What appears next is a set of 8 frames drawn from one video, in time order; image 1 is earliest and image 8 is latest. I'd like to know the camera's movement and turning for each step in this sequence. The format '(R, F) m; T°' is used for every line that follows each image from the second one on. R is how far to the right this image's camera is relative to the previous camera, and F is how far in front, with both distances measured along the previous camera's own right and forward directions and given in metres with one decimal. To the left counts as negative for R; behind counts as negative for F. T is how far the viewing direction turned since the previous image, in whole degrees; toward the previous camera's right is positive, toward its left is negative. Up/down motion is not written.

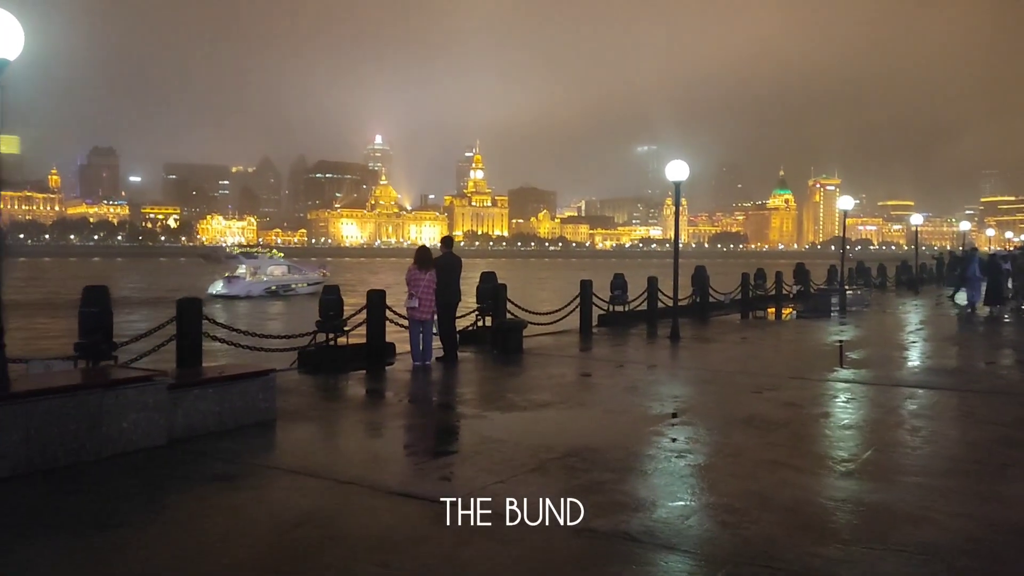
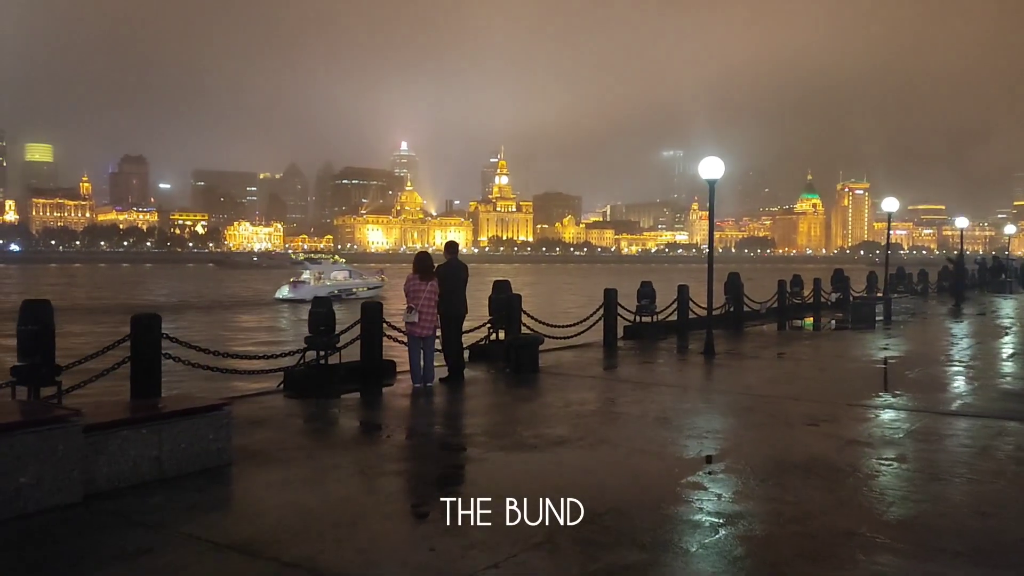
(+0.2, +1.7) m; -2°
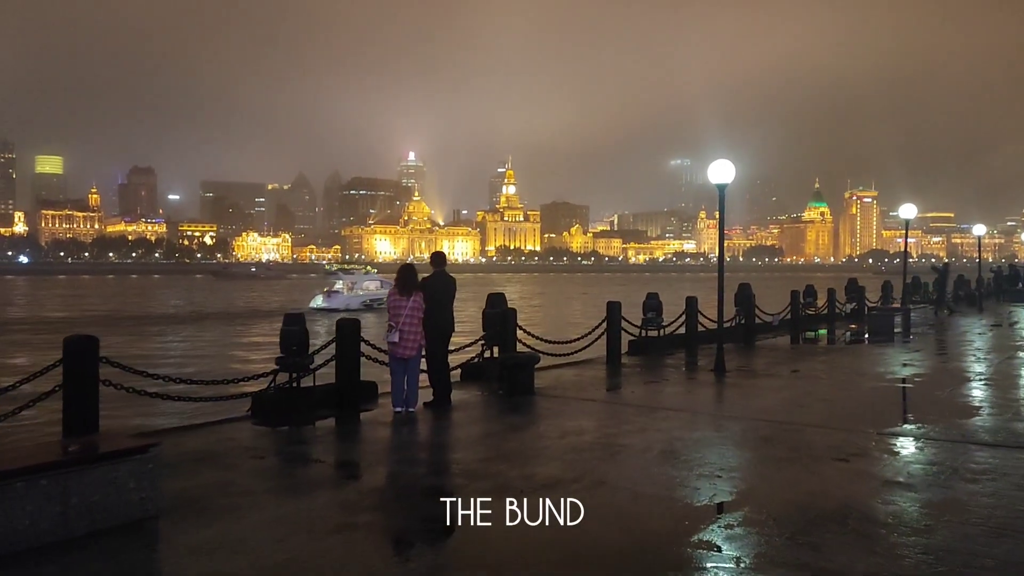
(+0.2, +1.2) m; -1°
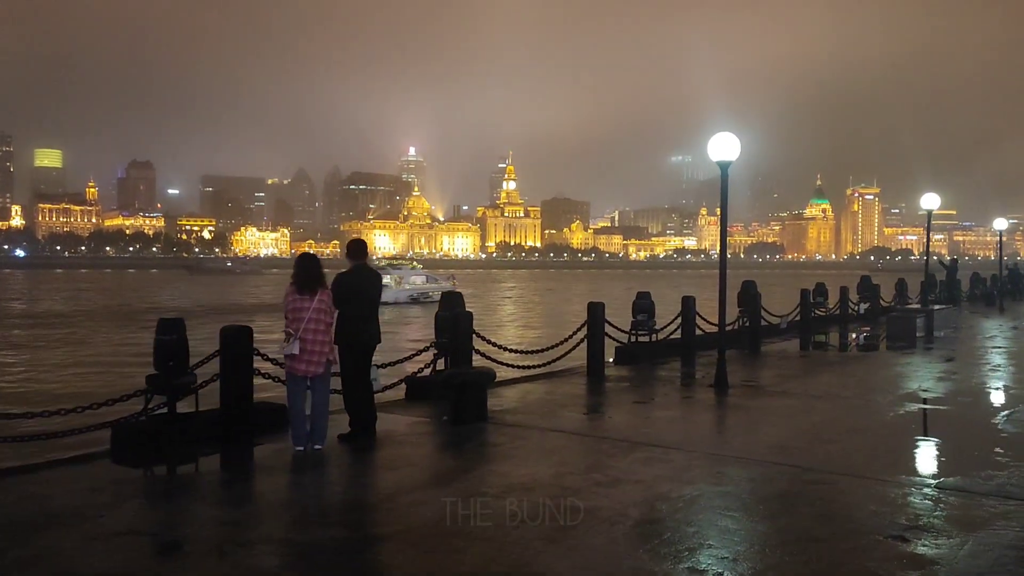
(+0.6, +2.7) m; 0°
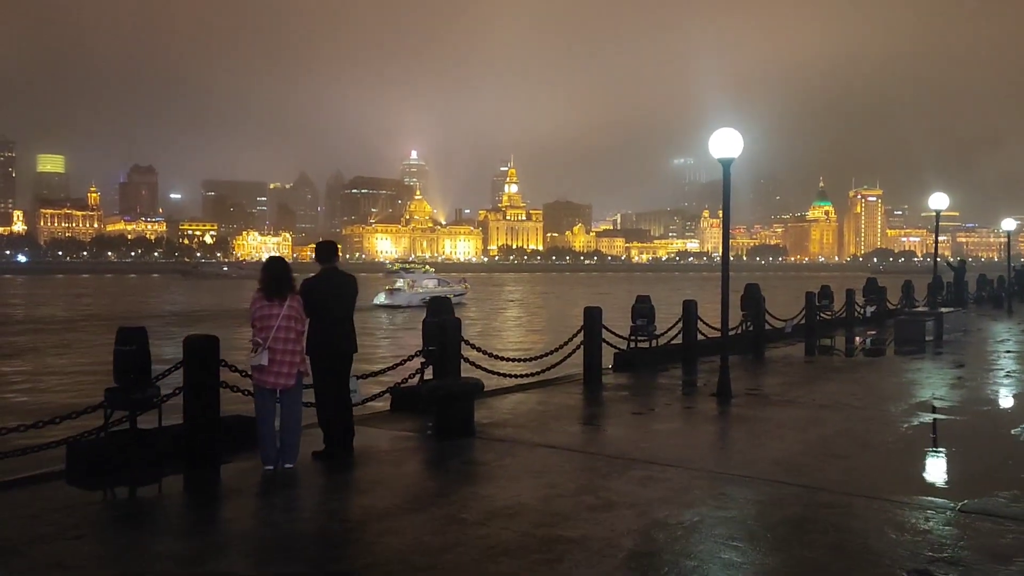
(+0.2, +0.6) m; 0°
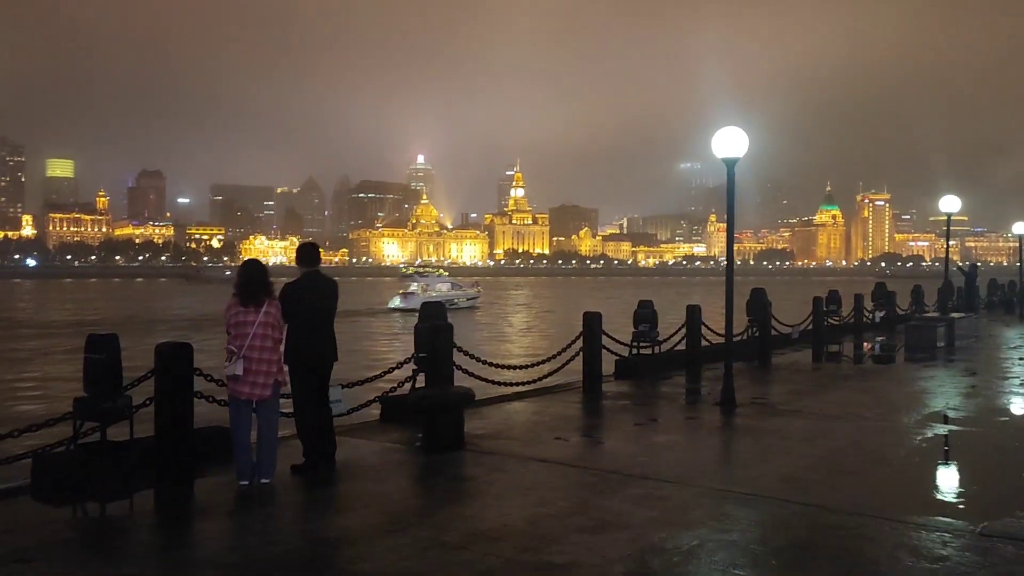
(+0.1, +0.4) m; 0°
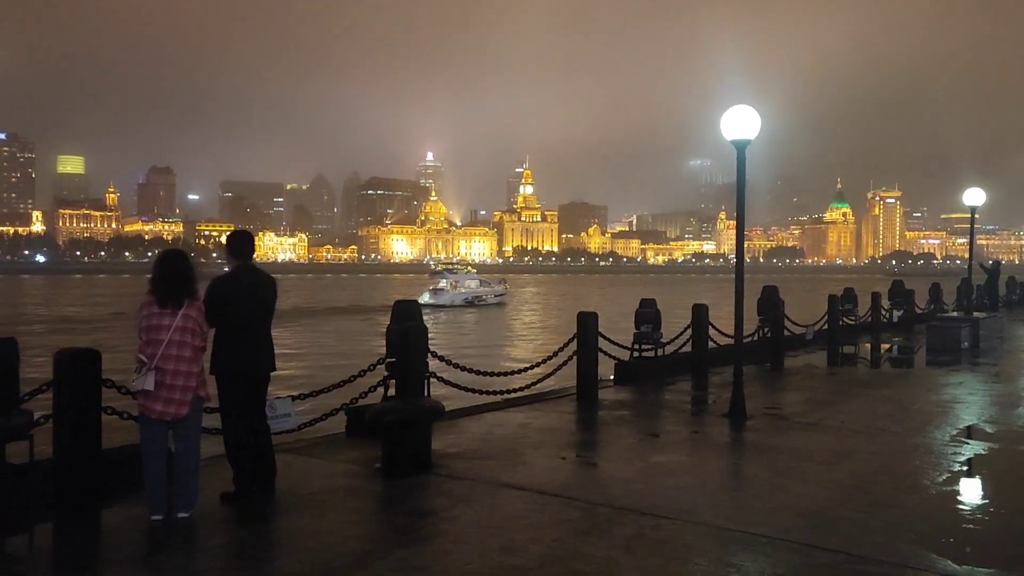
(+0.3, +1.3) m; -1°
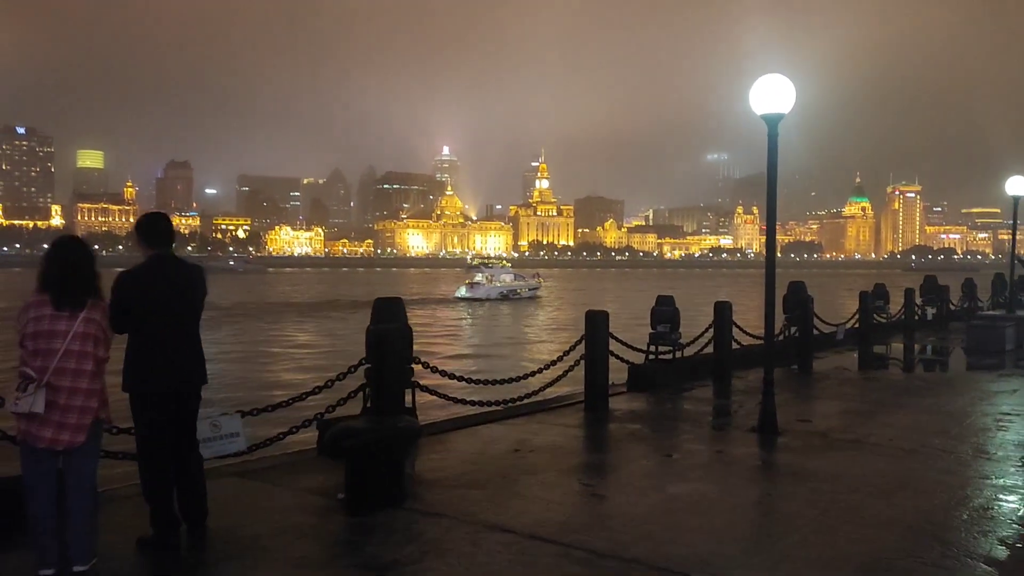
(+0.2, +1.3) m; -1°
